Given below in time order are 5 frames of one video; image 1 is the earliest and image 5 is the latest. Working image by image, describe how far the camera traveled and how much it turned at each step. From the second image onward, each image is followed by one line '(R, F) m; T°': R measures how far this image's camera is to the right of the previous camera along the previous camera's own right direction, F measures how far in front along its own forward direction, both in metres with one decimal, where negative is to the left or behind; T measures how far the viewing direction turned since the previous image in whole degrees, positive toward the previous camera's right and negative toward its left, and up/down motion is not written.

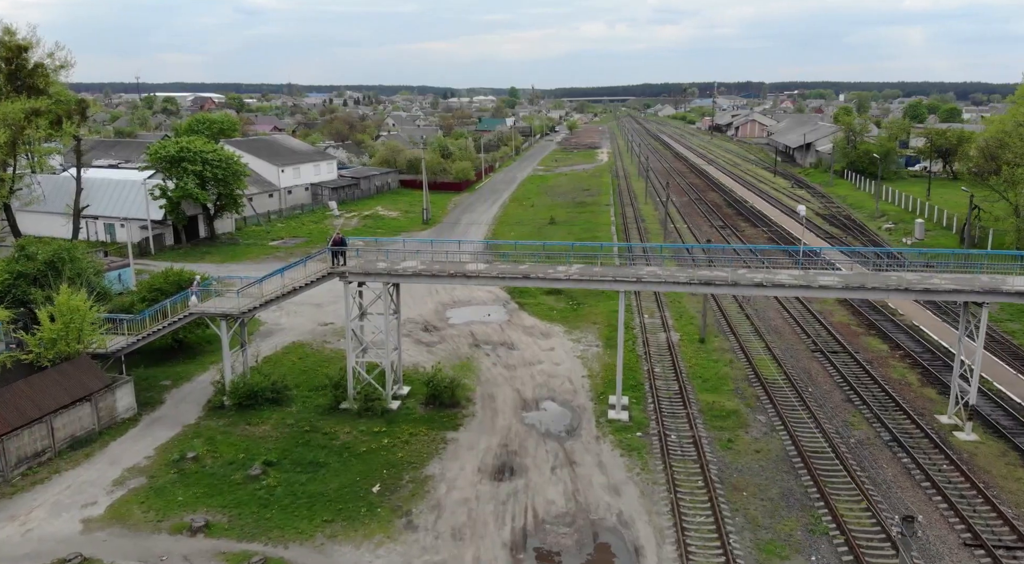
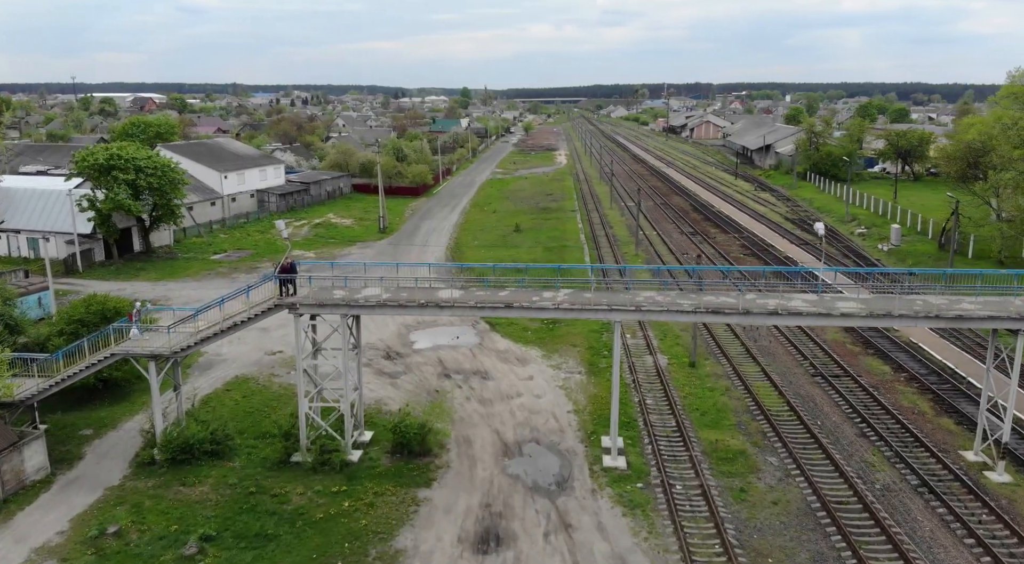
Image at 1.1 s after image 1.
(-0.5, +2.3) m; +3°
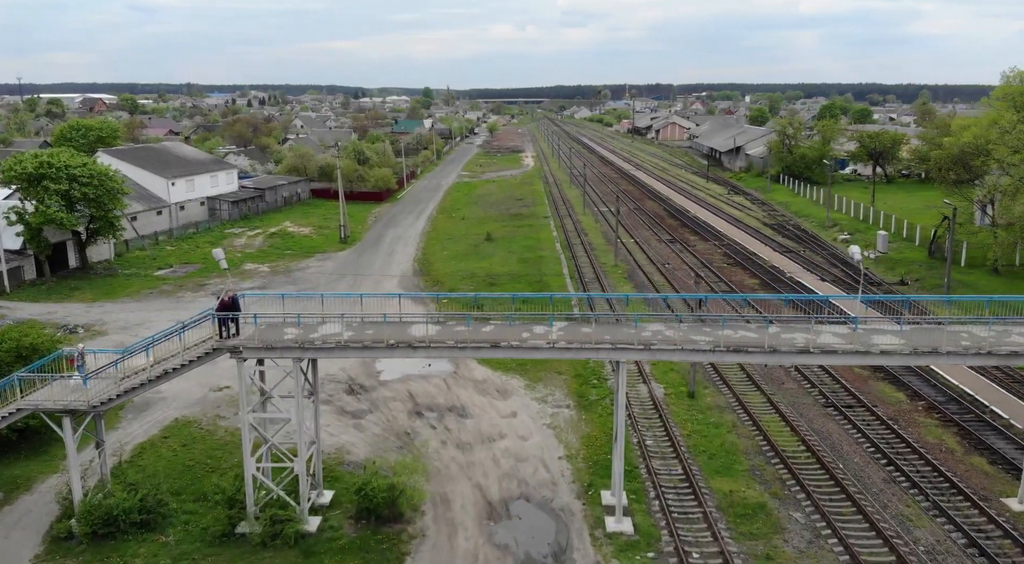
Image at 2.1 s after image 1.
(-0.3, +2.2) m; +3°
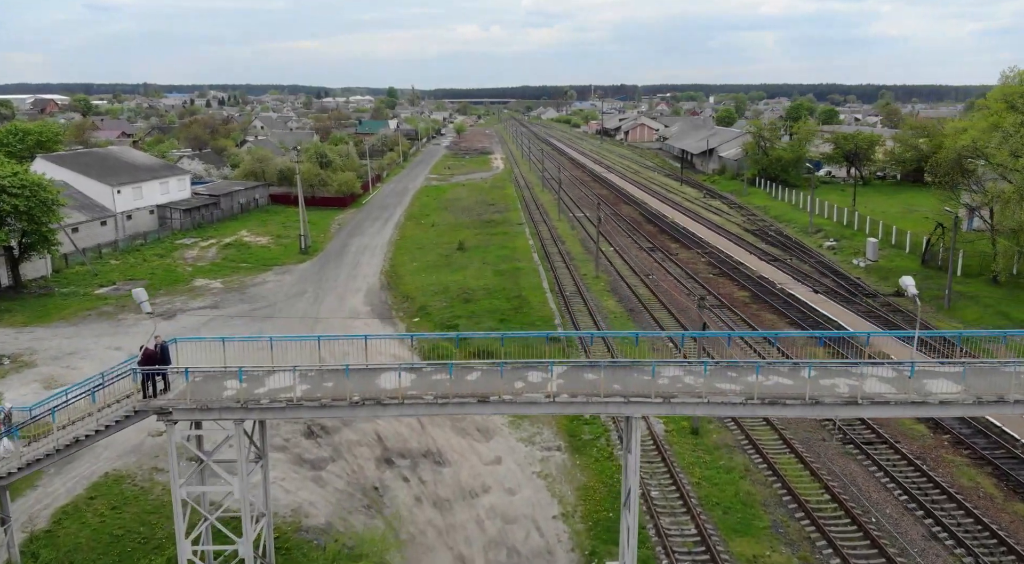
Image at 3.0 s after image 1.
(-0.3, +2.1) m; +2°
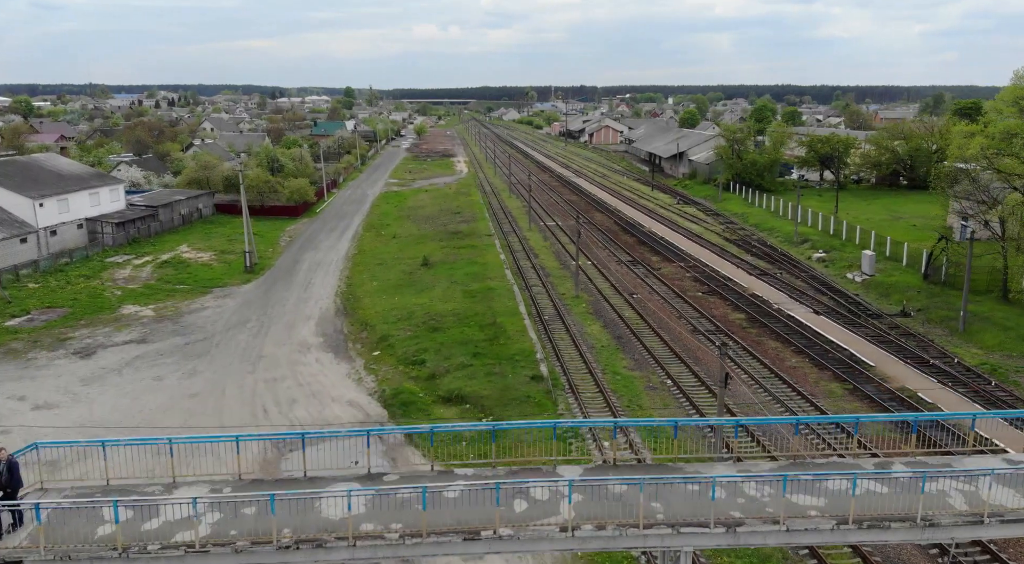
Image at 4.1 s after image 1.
(-0.3, +3.0) m; +3°
